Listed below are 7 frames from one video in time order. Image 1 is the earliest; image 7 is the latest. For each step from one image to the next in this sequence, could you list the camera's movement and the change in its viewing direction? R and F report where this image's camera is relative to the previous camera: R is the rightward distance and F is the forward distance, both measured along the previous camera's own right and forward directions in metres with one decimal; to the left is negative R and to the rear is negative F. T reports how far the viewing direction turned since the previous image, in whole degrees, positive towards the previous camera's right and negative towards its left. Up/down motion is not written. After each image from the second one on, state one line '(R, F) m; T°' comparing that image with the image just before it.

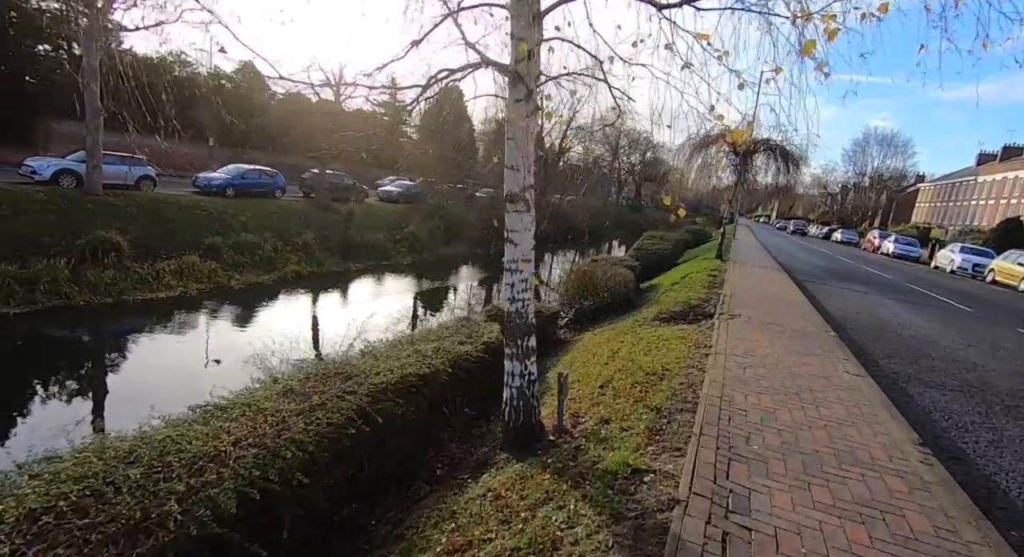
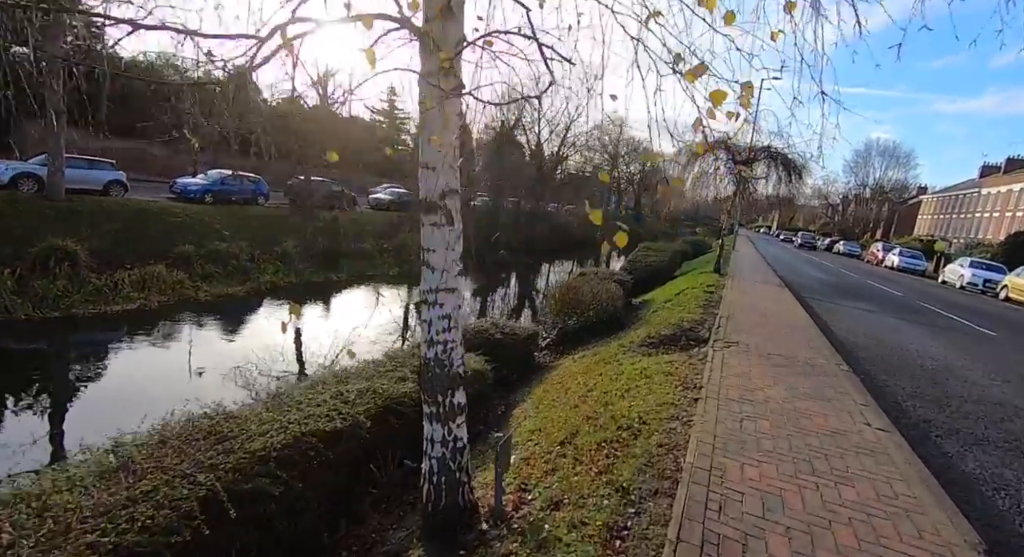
(+0.4, +0.8) m; 0°
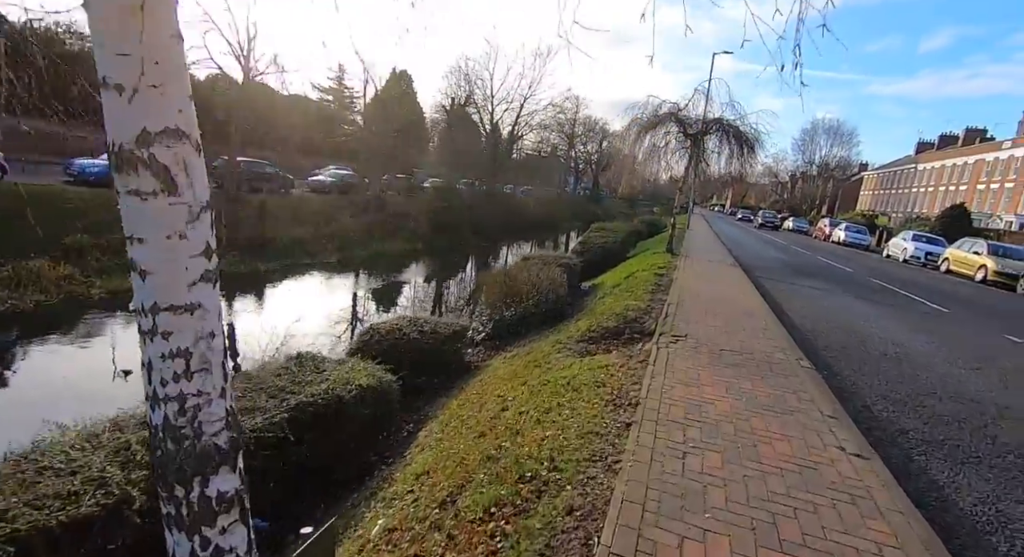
(+0.5, +1.0) m; +4°
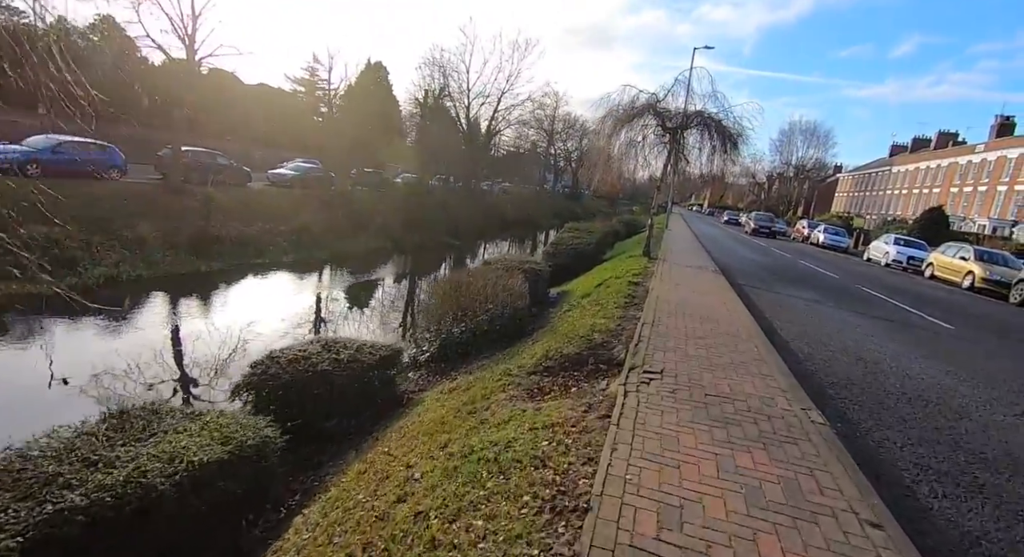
(+0.4, +1.2) m; +2°
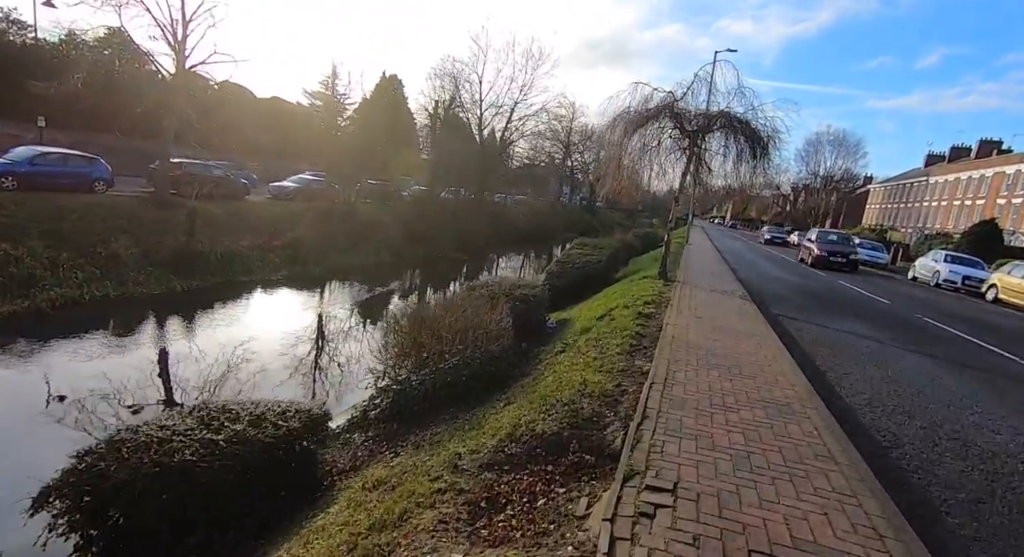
(+0.5, +1.5) m; -2°
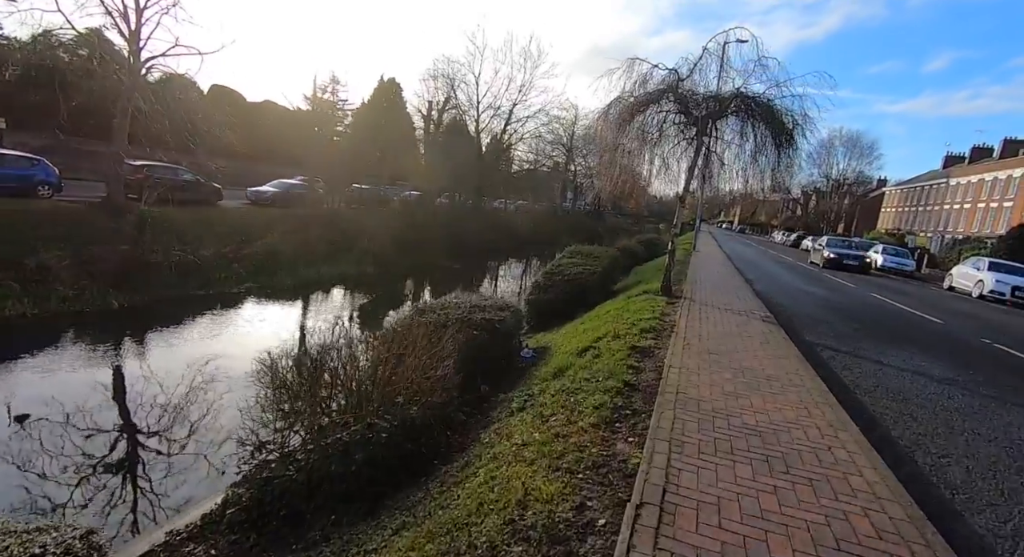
(+0.6, +1.9) m; -1°
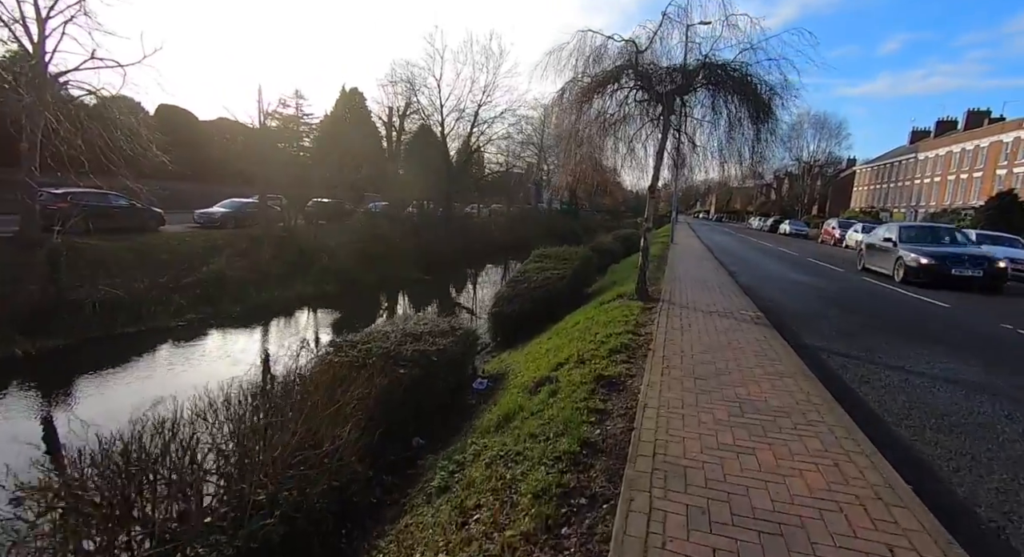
(+0.5, +1.3) m; +2°
